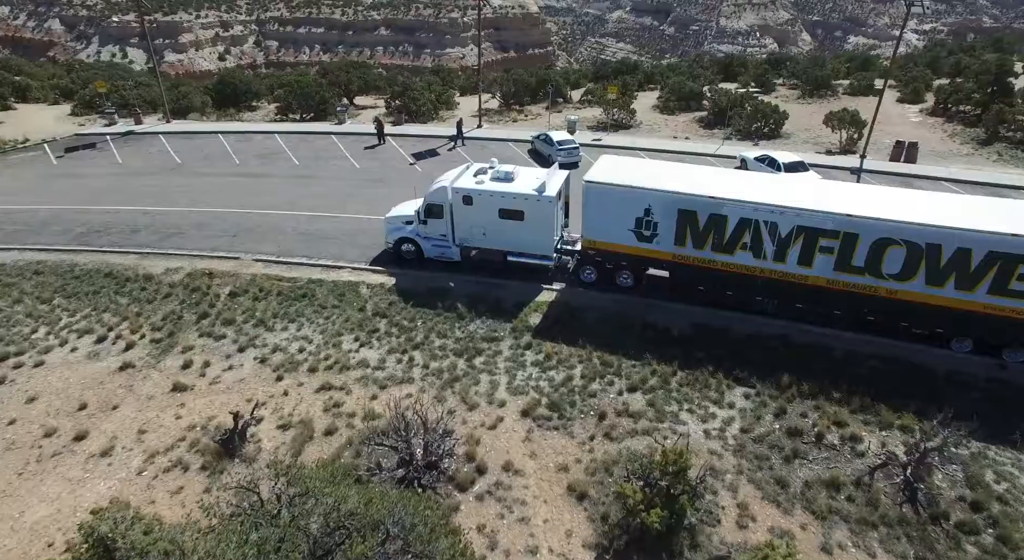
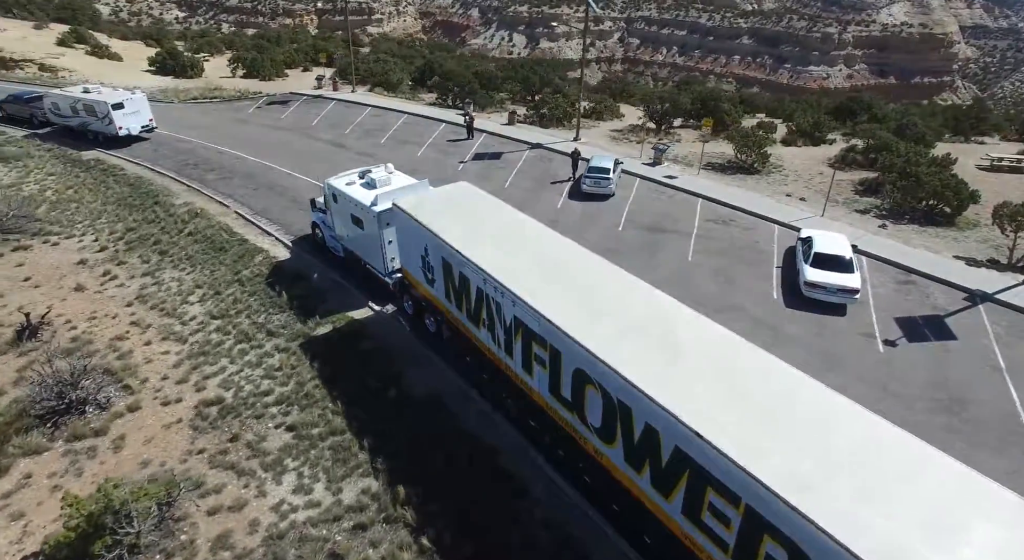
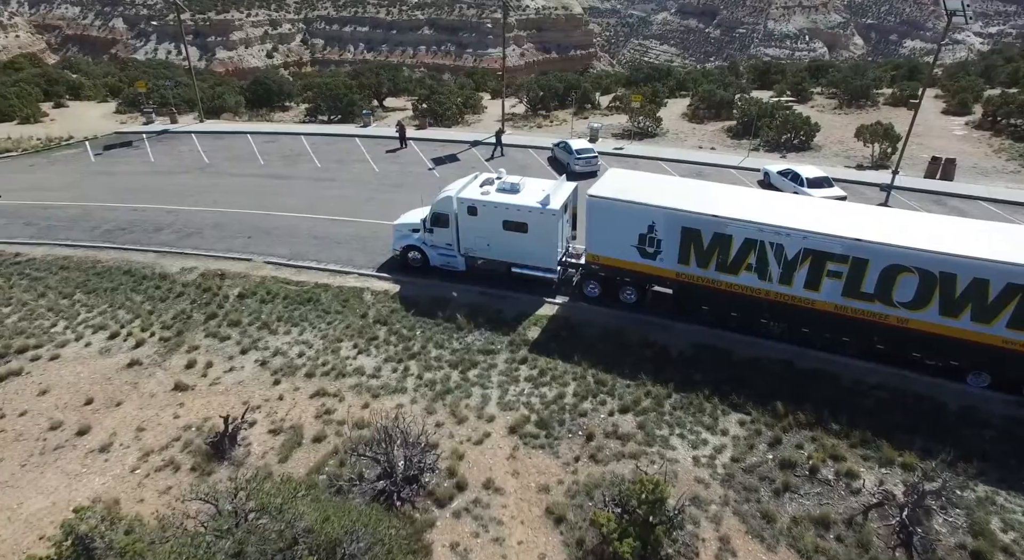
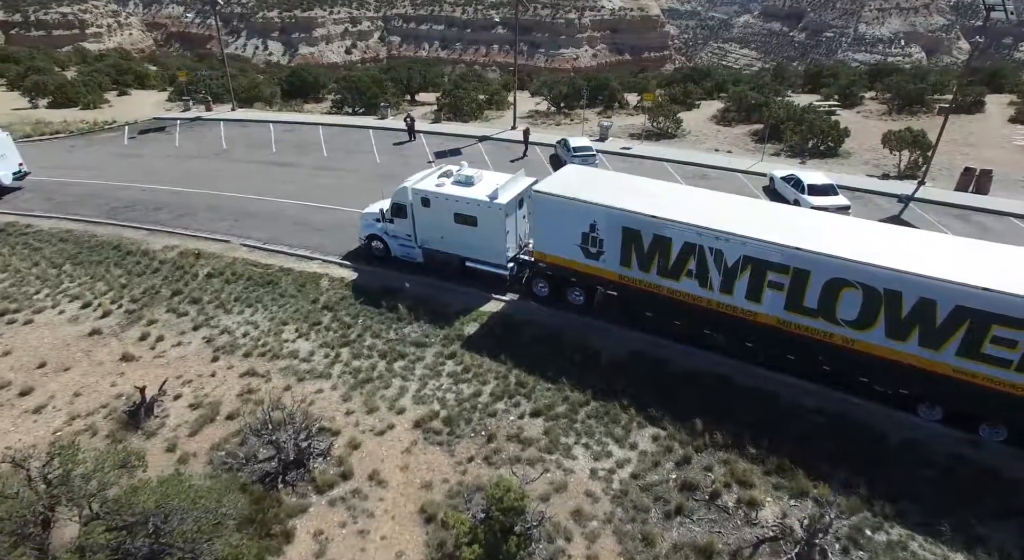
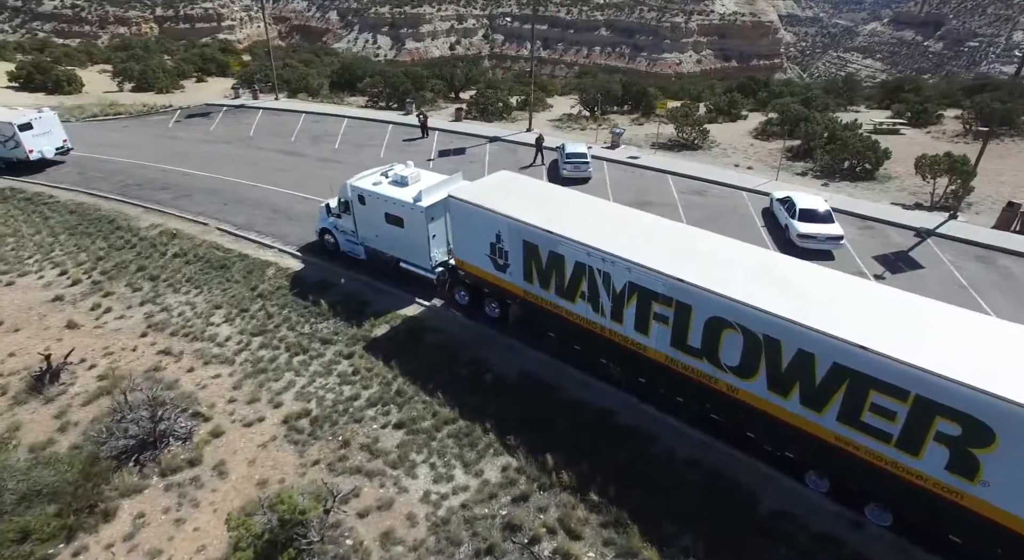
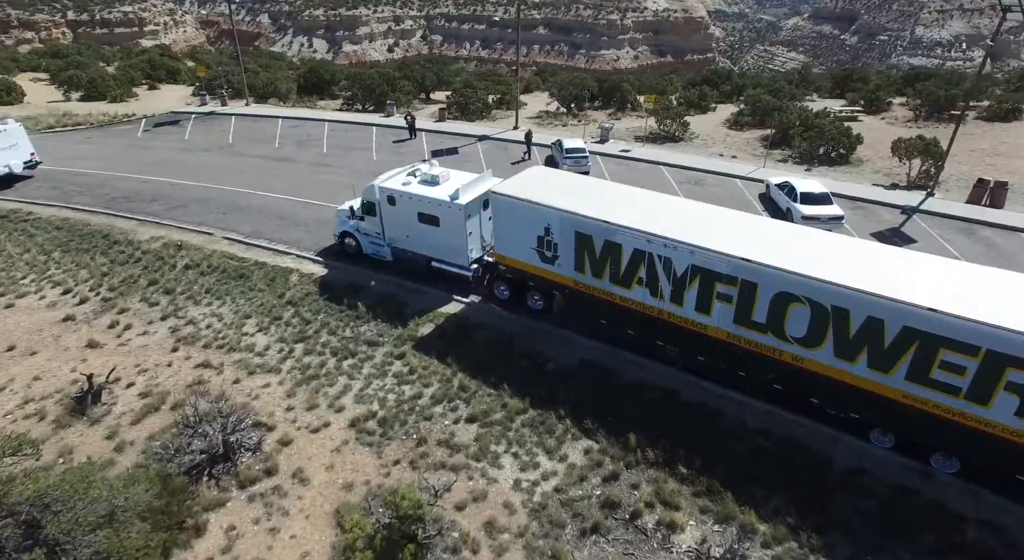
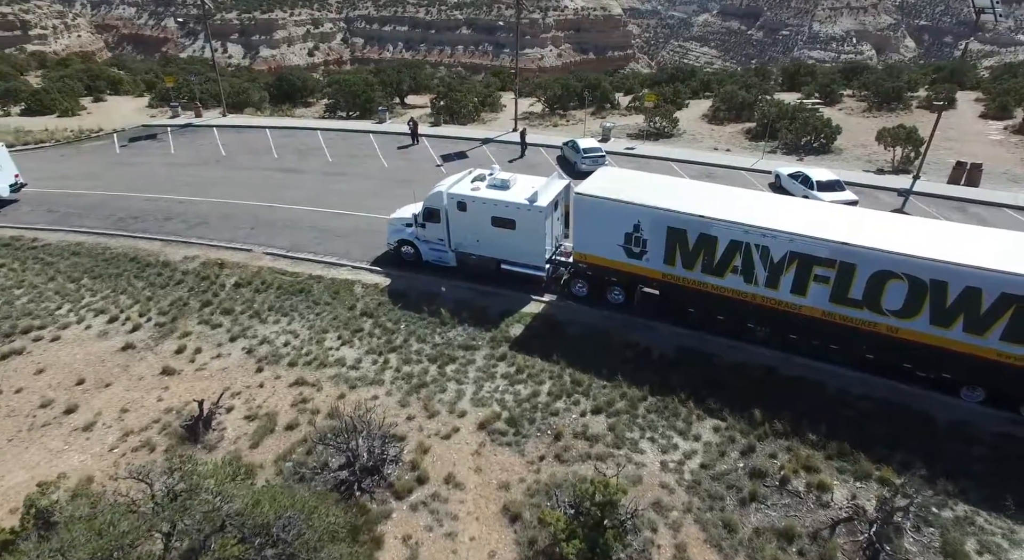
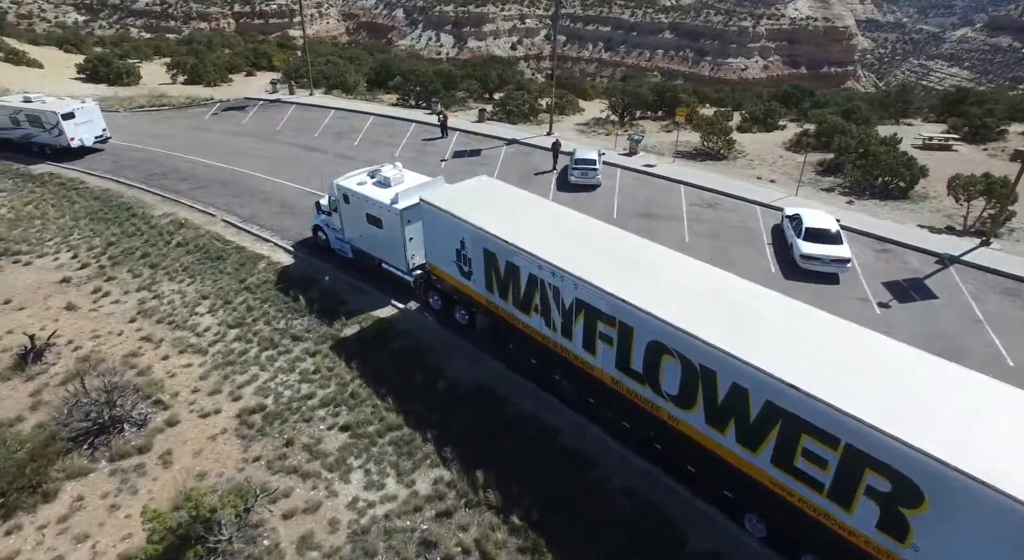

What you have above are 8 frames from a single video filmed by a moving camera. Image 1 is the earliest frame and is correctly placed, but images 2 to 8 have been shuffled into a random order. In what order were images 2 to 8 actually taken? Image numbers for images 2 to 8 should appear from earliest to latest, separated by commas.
3, 7, 4, 6, 5, 8, 2
